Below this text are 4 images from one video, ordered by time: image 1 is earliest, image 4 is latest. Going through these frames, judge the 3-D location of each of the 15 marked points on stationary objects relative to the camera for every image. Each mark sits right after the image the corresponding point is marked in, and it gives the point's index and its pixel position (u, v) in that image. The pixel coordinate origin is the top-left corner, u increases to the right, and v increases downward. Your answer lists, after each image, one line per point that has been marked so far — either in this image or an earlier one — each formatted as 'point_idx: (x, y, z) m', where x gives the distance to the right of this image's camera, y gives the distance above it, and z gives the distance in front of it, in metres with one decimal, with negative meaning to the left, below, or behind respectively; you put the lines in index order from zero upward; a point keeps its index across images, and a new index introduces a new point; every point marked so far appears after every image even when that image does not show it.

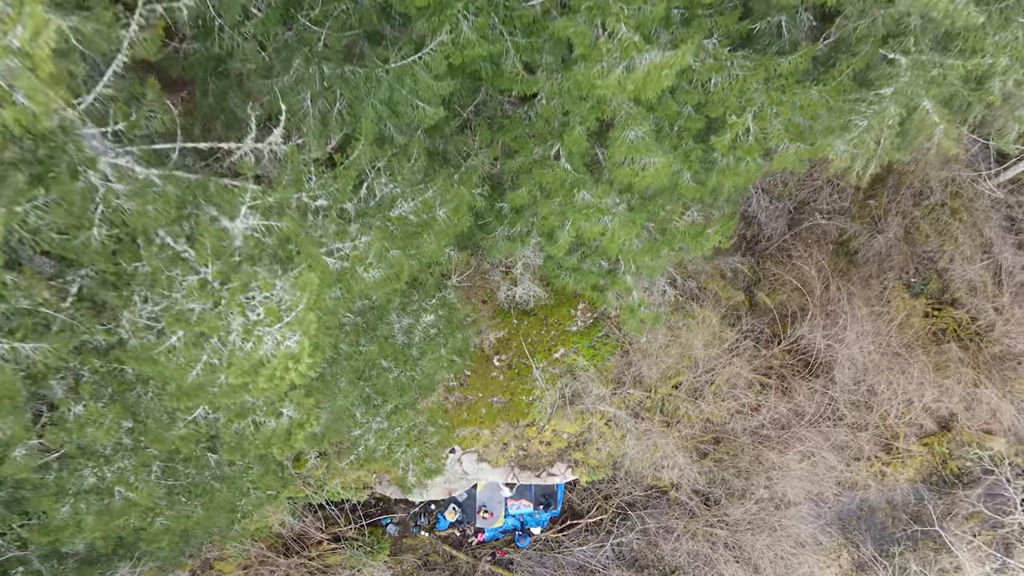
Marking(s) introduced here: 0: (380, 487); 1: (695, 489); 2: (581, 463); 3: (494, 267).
0: (-2.4, -3.7, +9.1) m
1: (+3.5, -3.9, +9.5) m
2: (+1.3, -3.4, +9.5) m
3: (-0.3, +0.3, +8.7) m
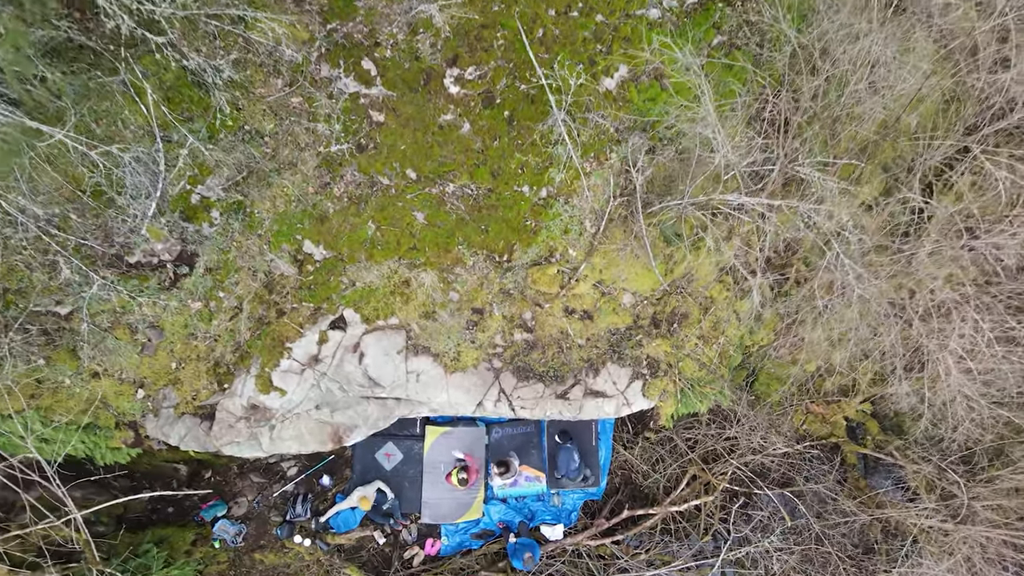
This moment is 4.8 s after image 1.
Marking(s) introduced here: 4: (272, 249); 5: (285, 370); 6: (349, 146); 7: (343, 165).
0: (-2.6, -1.0, +3.6) m
1: (+3.4, -1.1, +3.9) m
2: (+1.2, -0.7, +3.9) m
3: (-0.4, +3.0, +3.2) m
4: (-1.7, +0.3, +3.4) m
5: (-1.6, -0.6, +3.4) m
6: (-1.1, +1.0, +3.4) m
7: (-1.2, +0.9, +3.4) m
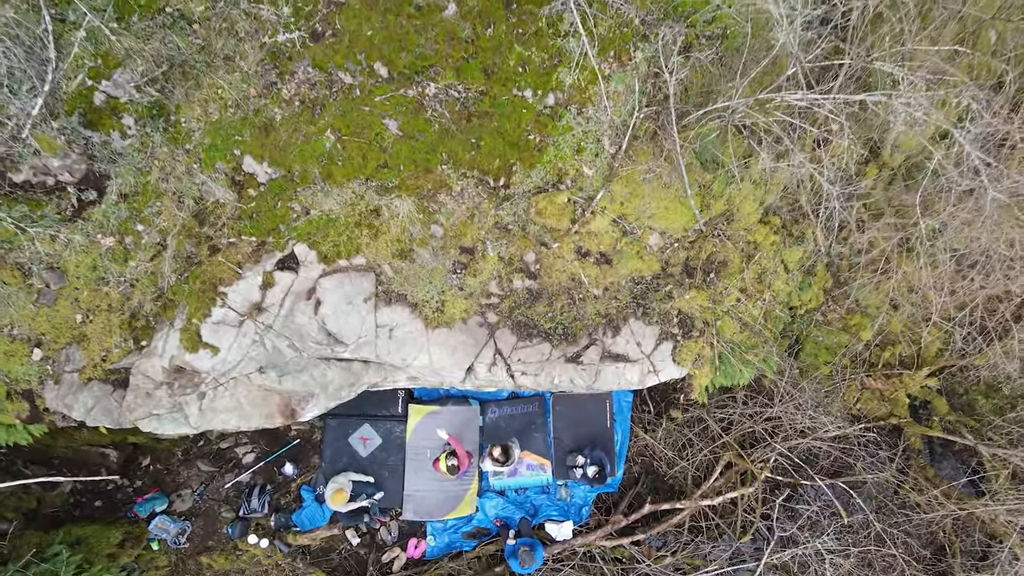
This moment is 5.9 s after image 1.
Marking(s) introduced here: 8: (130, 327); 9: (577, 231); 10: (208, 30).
0: (-2.6, -0.6, +2.8) m
1: (+3.4, -0.7, +3.2) m
2: (+1.2, -0.3, +3.2) m
3: (-0.5, +3.4, +2.4) m
4: (-1.7, +0.7, +2.7) m
5: (-1.6, -0.2, +2.7) m
6: (-1.1, +1.4, +2.6) m
7: (-1.2, +1.2, +2.6) m
8: (-2.1, -0.2, +2.7) m
9: (+0.4, +0.4, +2.9) m
10: (-1.6, +1.4, +2.6) m
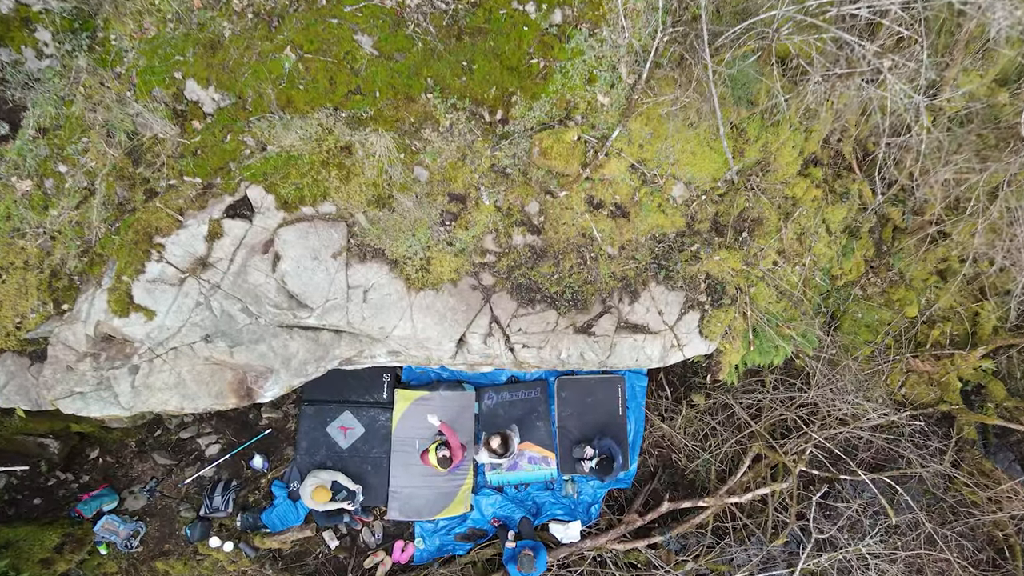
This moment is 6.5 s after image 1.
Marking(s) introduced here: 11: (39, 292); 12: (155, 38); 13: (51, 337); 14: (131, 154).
0: (-2.6, -0.4, +2.3) m
1: (+3.4, -0.5, +2.7) m
2: (+1.2, -0.1, +2.7) m
3: (-0.5, +3.6, +1.9) m
4: (-1.7, +0.9, +2.2) m
5: (-1.6, 0.0, +2.2) m
6: (-1.1, +1.6, +2.2) m
7: (-1.2, +1.5, +2.2) m
8: (-2.1, 0.0, +2.3) m
9: (+0.4, +0.6, +2.4) m
10: (-1.6, +1.6, +2.2) m
11: (-2.2, 0.0, +2.3) m
12: (-1.6, +1.1, +2.2) m
13: (-2.1, -0.2, +2.3) m
14: (-1.7, +0.6, +2.3) m
